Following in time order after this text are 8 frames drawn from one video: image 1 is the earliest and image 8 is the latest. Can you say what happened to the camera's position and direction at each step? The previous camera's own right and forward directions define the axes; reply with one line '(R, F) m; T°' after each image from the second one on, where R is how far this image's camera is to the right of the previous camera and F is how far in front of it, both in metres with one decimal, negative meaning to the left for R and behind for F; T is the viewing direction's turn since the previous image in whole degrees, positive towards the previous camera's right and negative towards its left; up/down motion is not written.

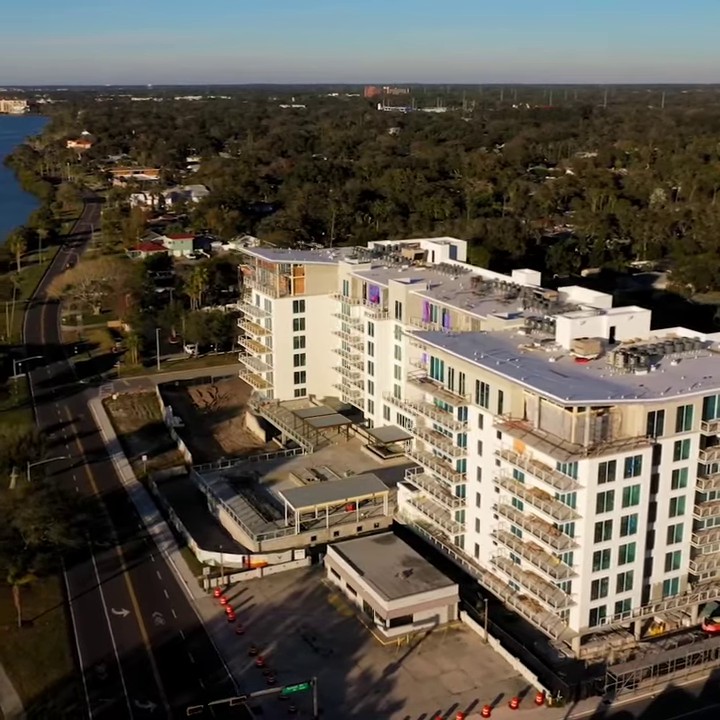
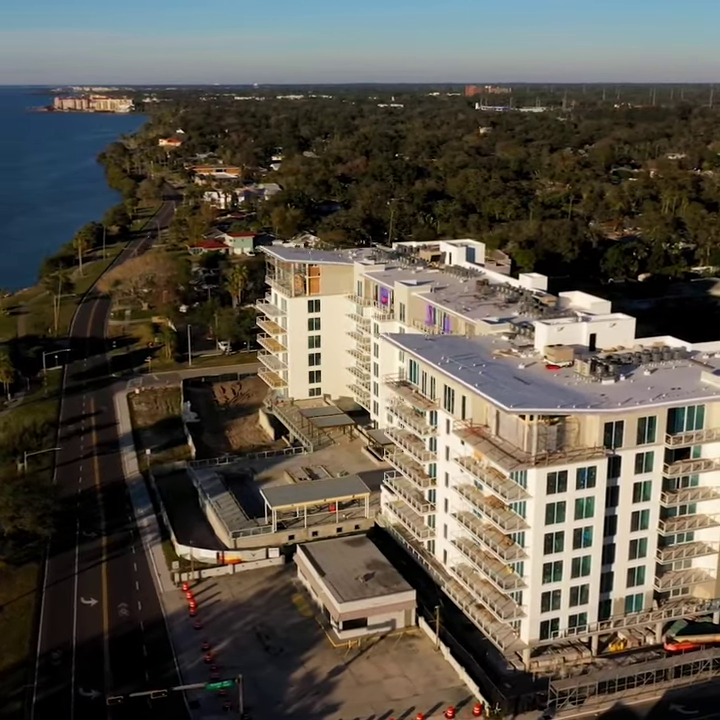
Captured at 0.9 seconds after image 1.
(+5.9, +0.3) m; -6°
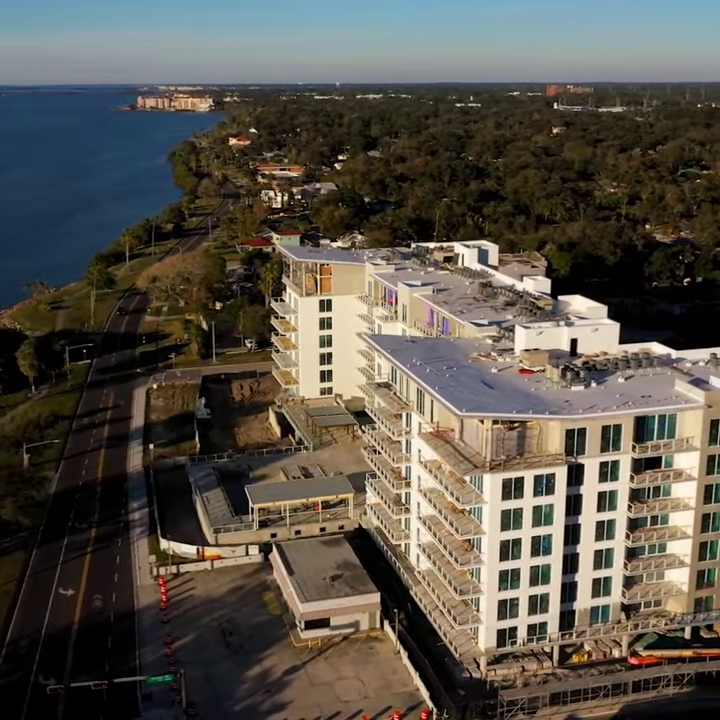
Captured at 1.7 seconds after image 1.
(+4.7, +0.2) m; -4°
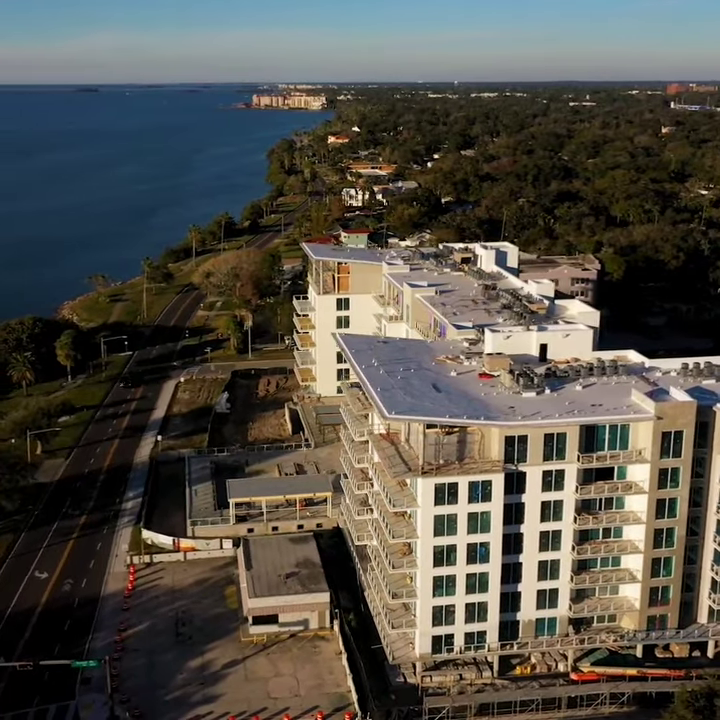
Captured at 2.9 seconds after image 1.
(+6.7, +0.4) m; -6°
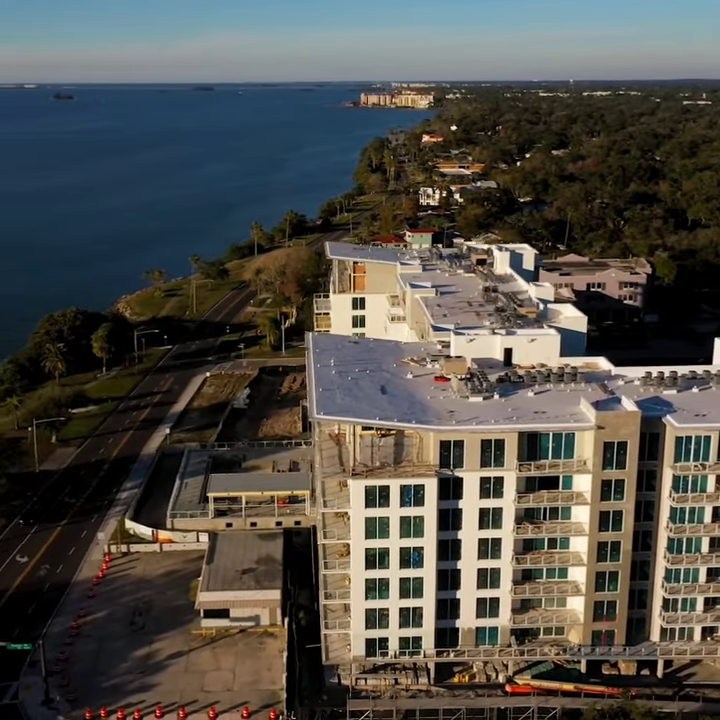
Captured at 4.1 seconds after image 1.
(+6.5, +0.4) m; -6°
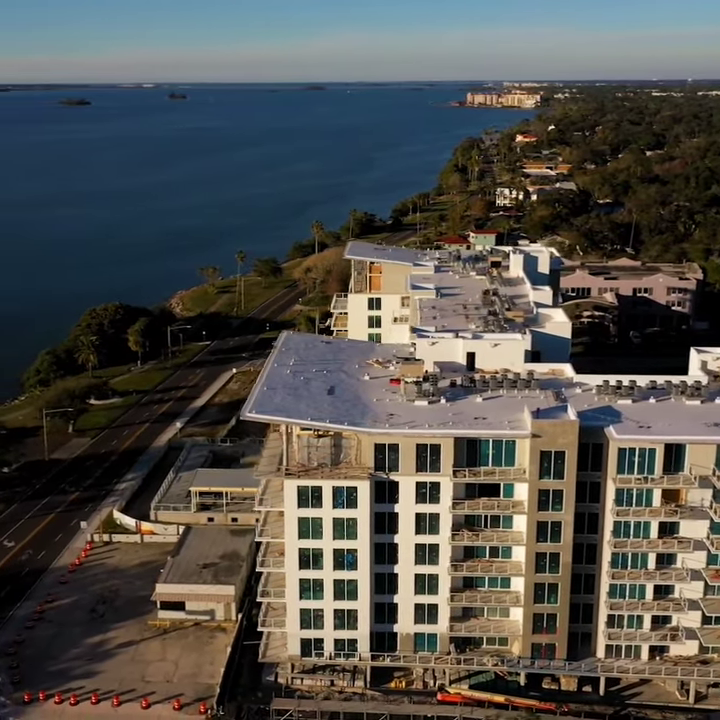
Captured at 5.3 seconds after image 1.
(+6.4, +0.4) m; -6°
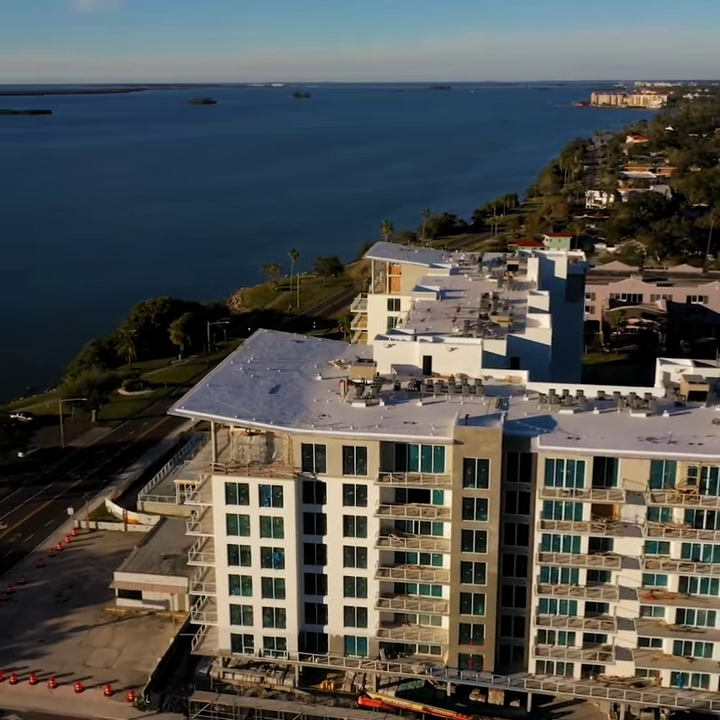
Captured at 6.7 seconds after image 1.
(+7.2, +0.5) m; -7°
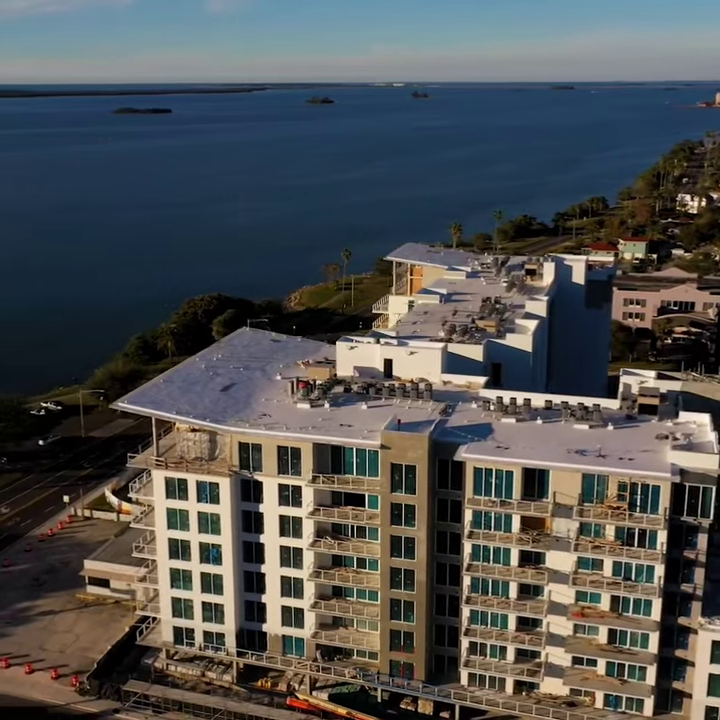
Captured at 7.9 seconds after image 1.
(+6.7, +0.5) m; -6°
